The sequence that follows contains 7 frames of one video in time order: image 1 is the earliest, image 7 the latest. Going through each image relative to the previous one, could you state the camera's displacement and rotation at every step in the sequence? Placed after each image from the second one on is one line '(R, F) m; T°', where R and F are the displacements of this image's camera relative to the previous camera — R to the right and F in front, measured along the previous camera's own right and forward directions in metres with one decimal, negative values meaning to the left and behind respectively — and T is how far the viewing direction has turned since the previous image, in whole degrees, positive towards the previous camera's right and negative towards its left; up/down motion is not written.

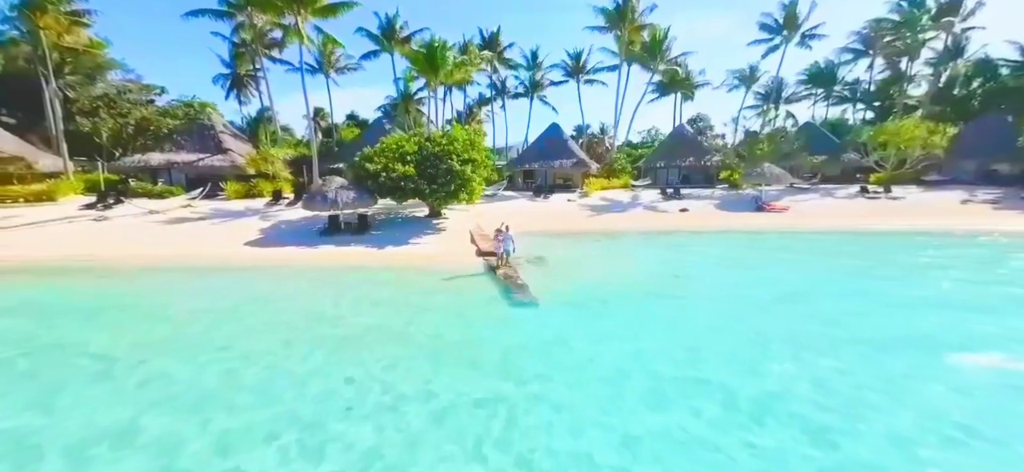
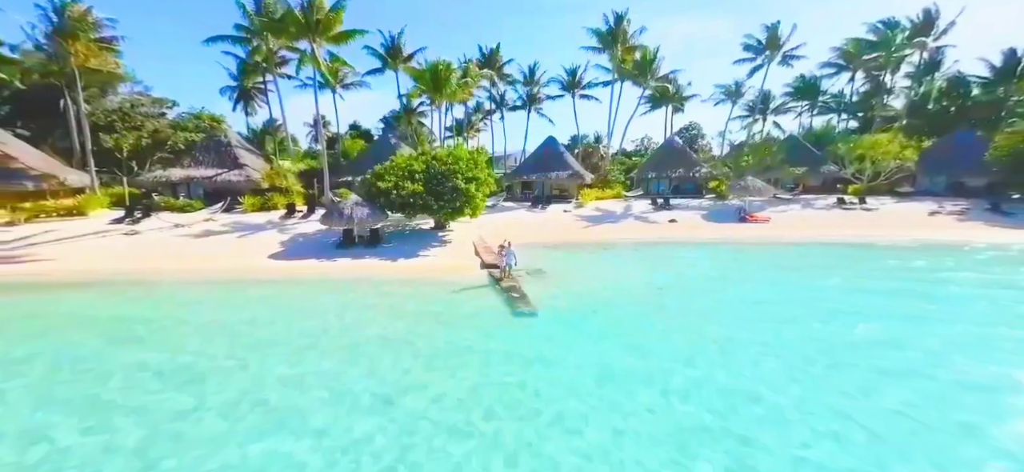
(-0.1, -1.3) m; 0°
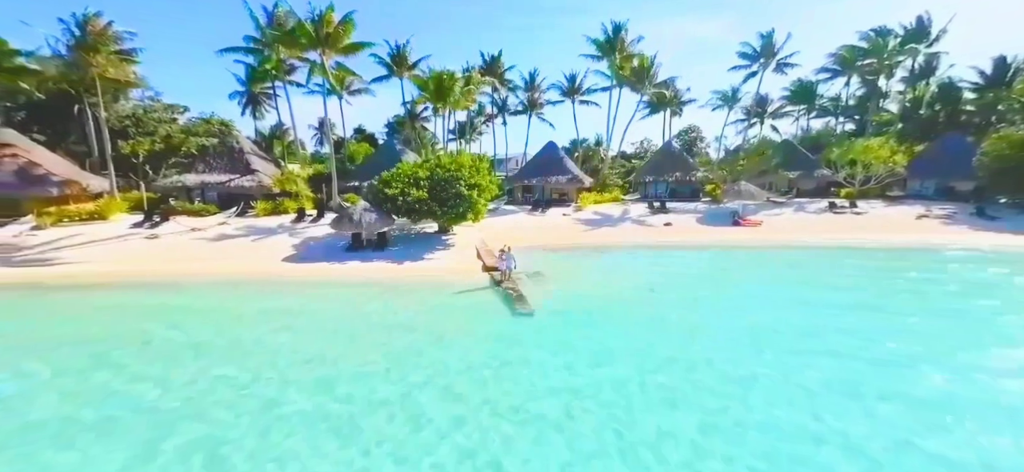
(+0.1, -0.8) m; 0°
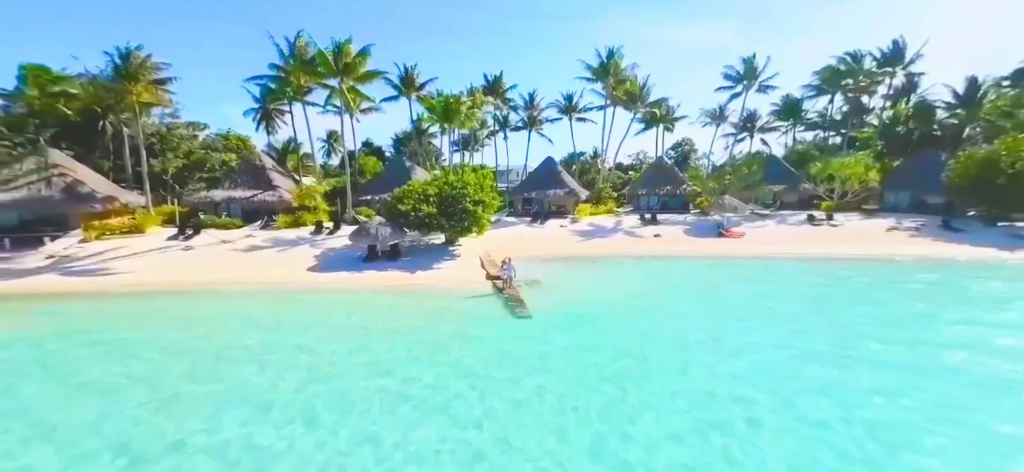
(0.0, -1.8) m; 0°
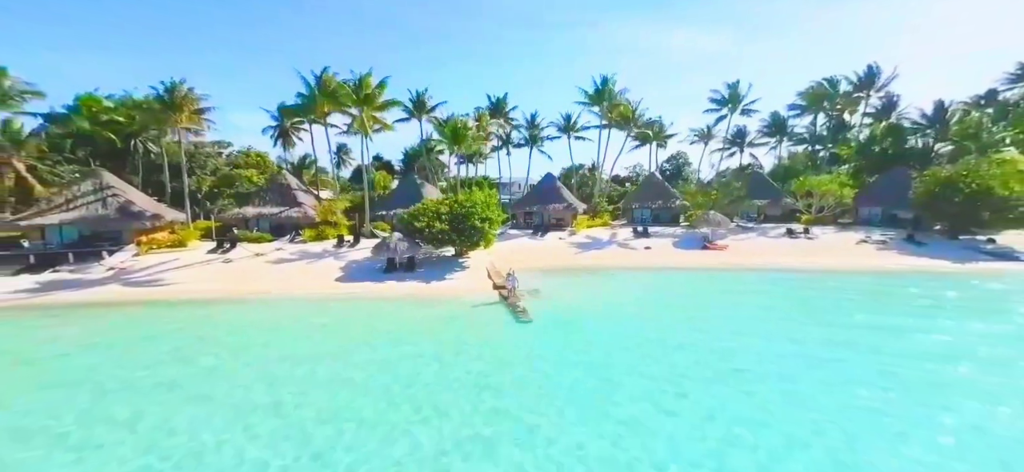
(-0.1, -2.3) m; 0°
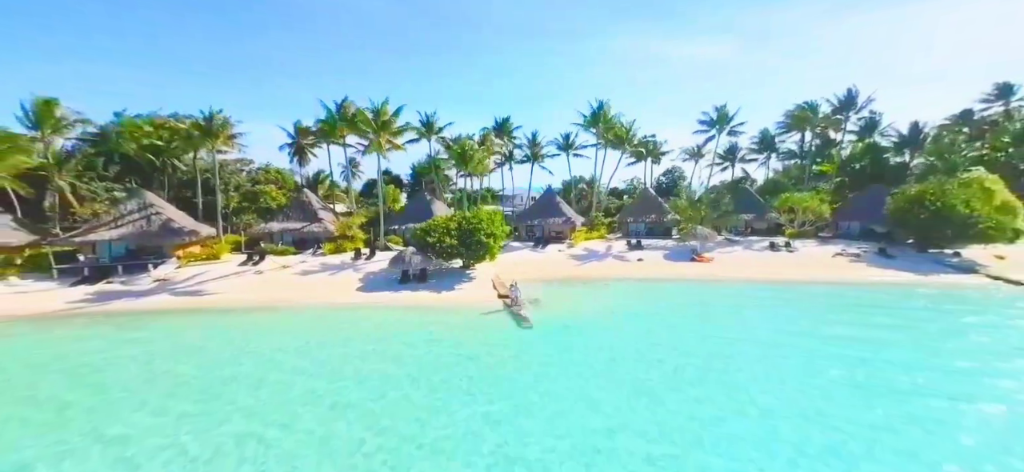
(0.0, -2.3) m; 0°
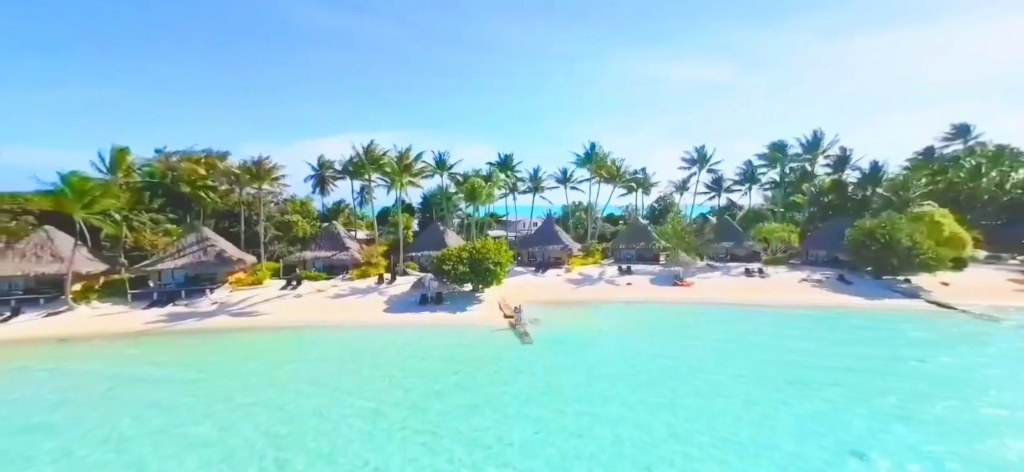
(-0.1, -3.9) m; 0°
